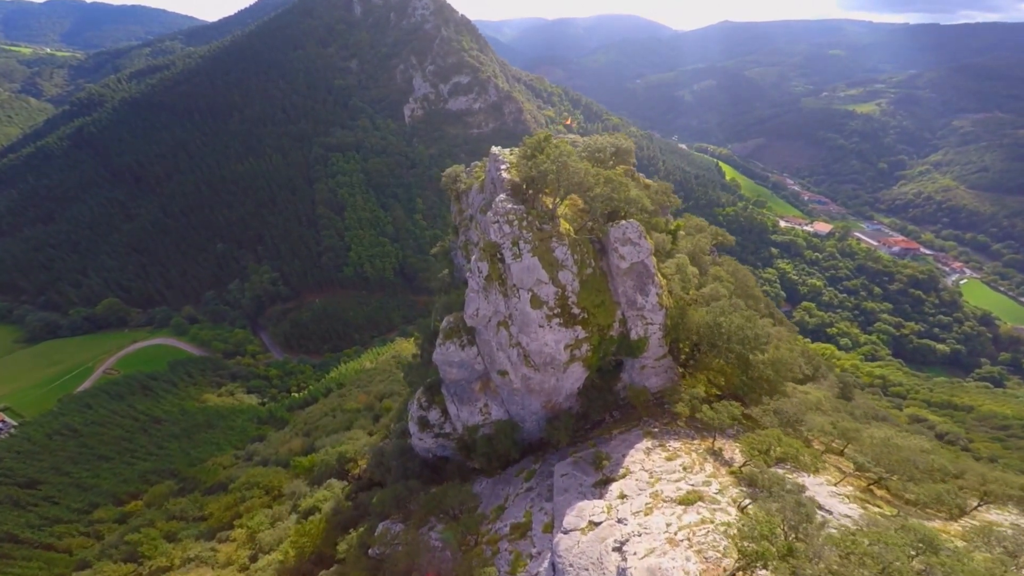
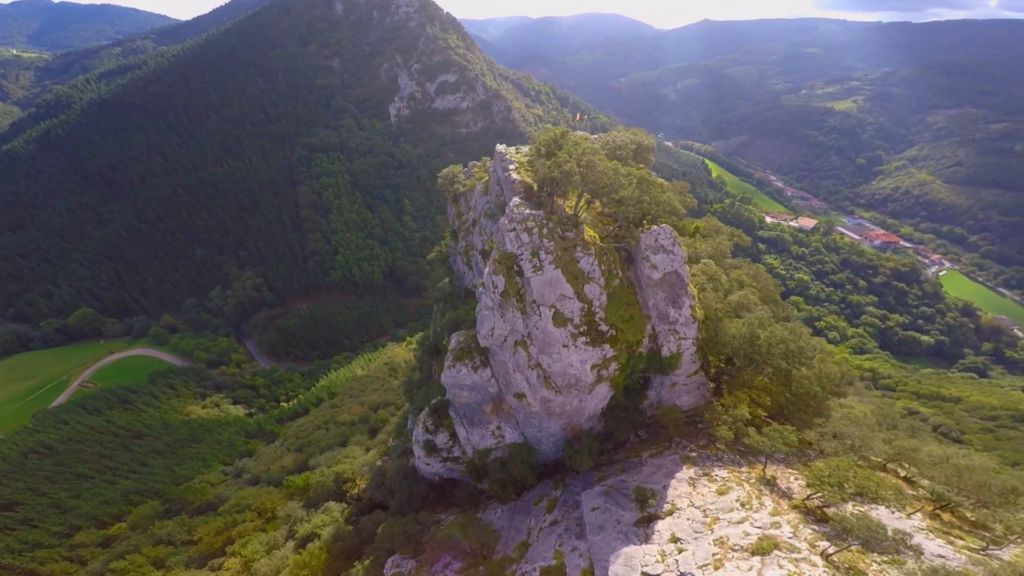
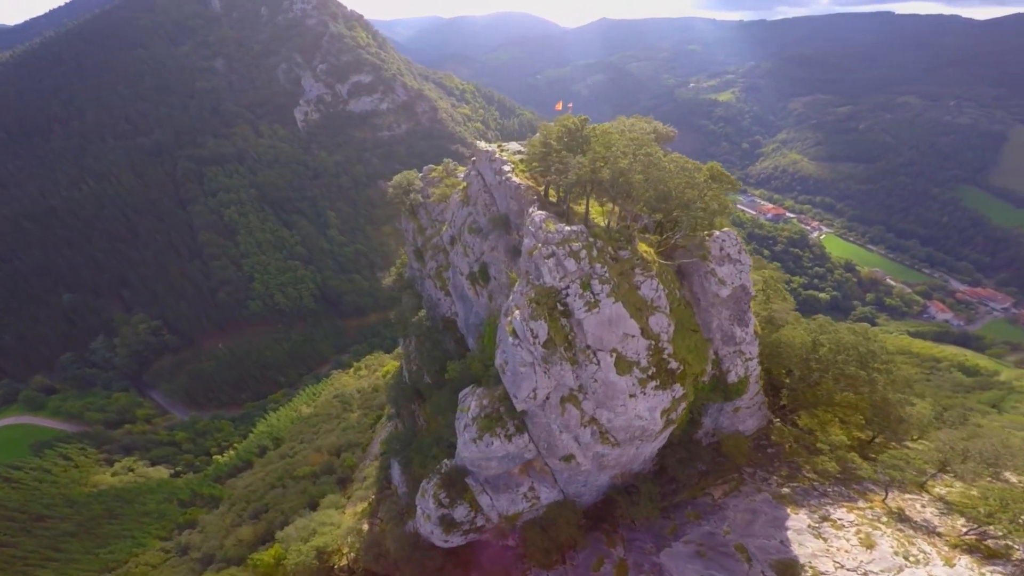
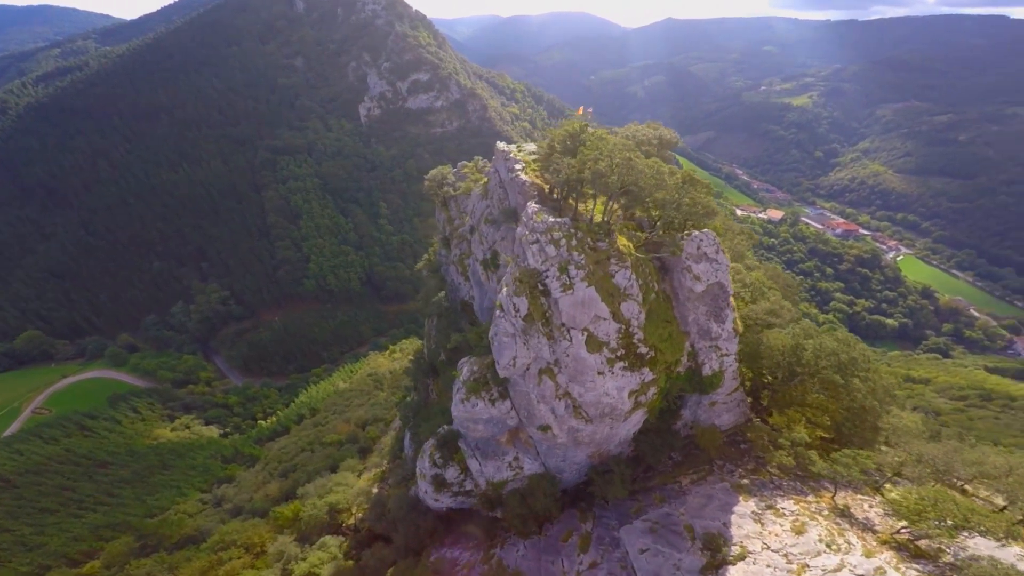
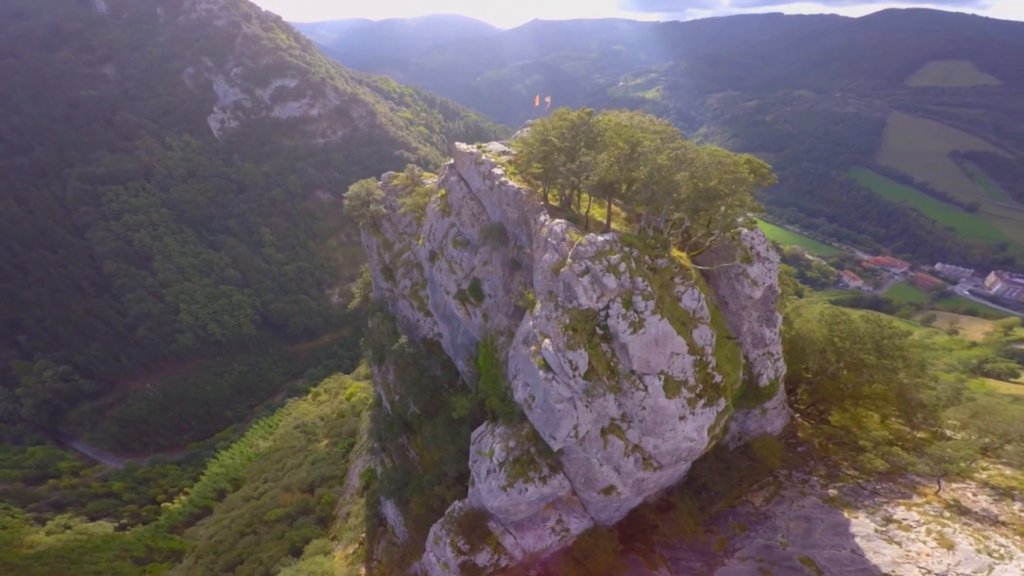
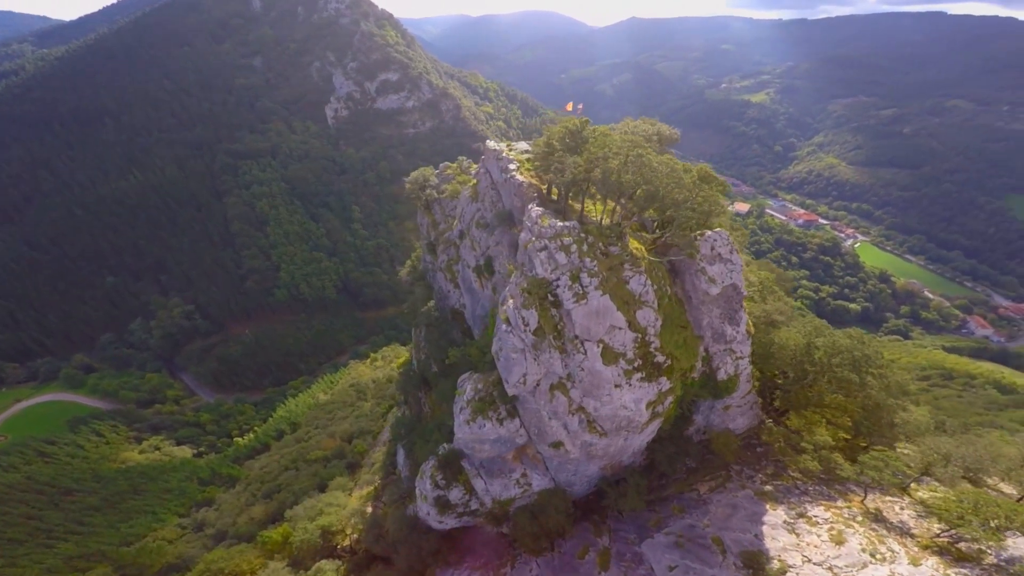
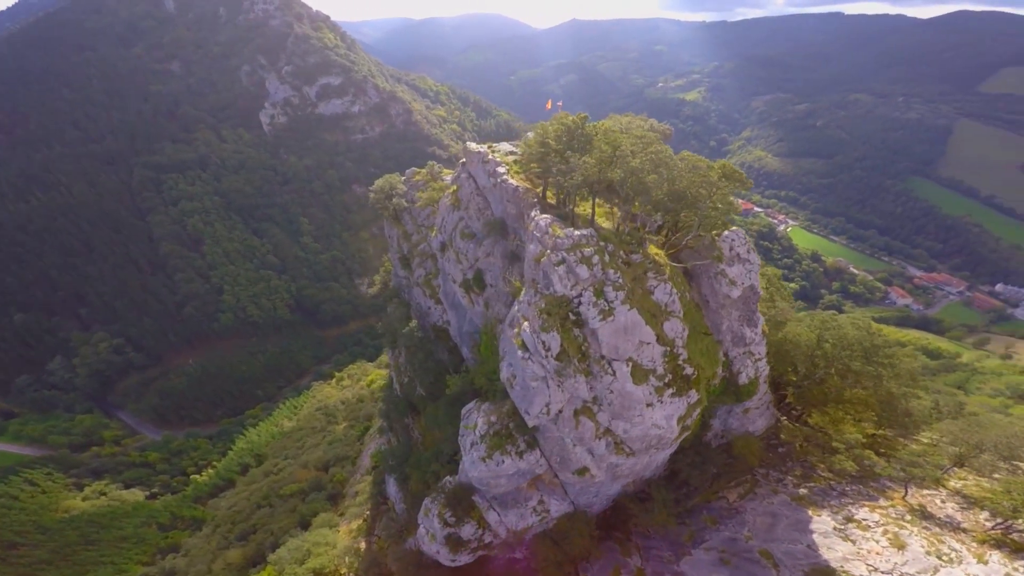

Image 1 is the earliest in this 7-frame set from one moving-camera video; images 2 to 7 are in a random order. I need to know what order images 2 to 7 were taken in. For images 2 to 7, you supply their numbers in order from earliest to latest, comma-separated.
2, 4, 6, 3, 7, 5
